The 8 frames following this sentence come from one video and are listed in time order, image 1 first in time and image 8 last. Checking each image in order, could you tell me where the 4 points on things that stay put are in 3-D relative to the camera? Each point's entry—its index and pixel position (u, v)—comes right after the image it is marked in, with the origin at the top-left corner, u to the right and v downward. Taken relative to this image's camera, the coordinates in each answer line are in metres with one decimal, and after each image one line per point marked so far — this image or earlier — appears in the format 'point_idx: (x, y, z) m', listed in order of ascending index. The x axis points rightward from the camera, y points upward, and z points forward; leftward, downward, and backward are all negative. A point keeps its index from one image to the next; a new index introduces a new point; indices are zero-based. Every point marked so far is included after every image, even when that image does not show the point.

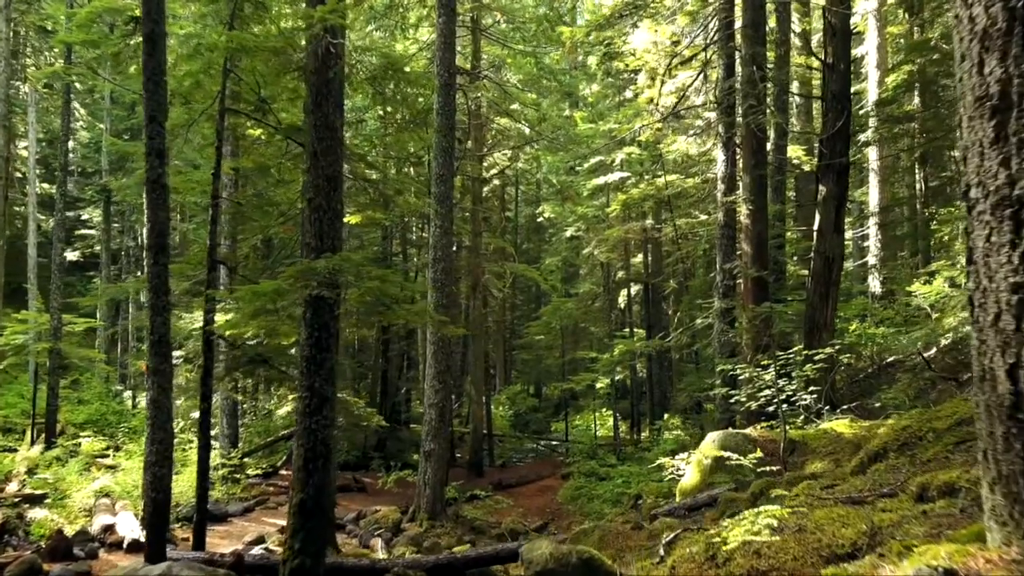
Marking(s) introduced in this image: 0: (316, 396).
0: (-1.6, -0.9, +6.4) m
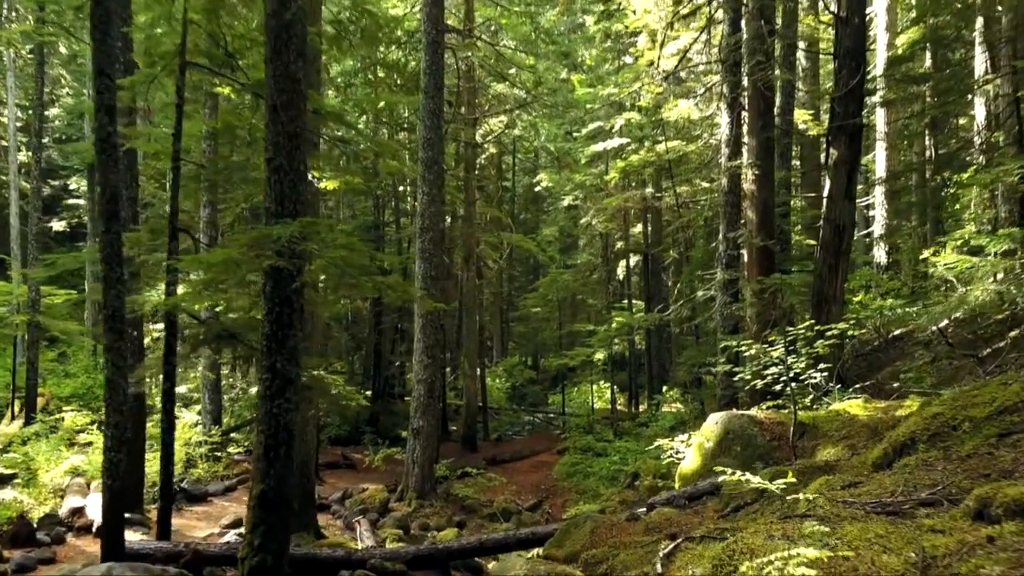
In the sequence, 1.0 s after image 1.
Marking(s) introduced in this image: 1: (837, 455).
0: (-1.7, -0.7, +5.8) m
1: (+2.5, -1.3, +6.1) m
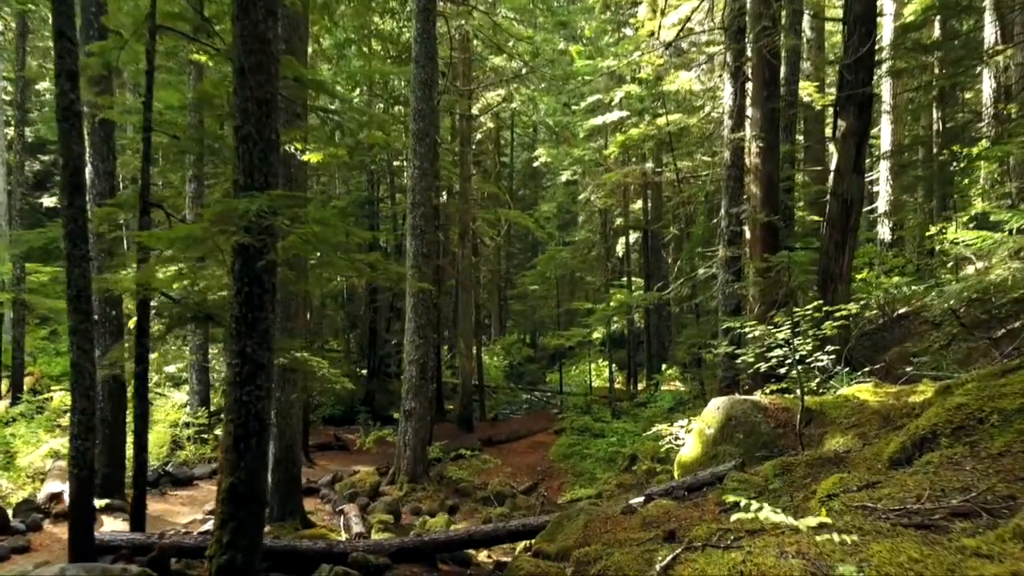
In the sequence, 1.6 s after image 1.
0: (-1.8, -0.5, +5.4) m
1: (+2.4, -1.2, +5.7) m
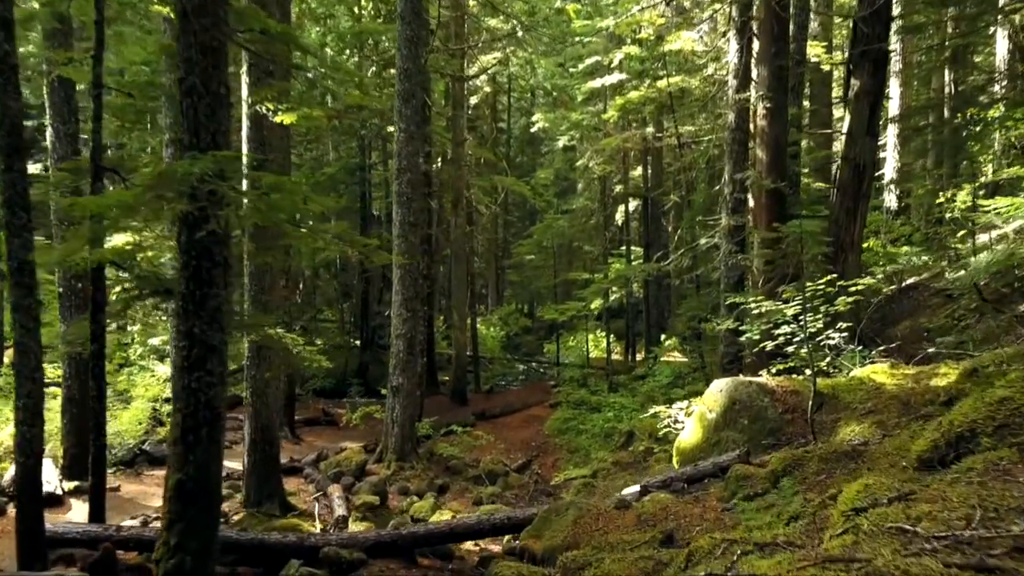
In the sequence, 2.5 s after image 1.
0: (-1.9, -0.3, +4.8) m
1: (+2.3, -1.0, +5.1) m
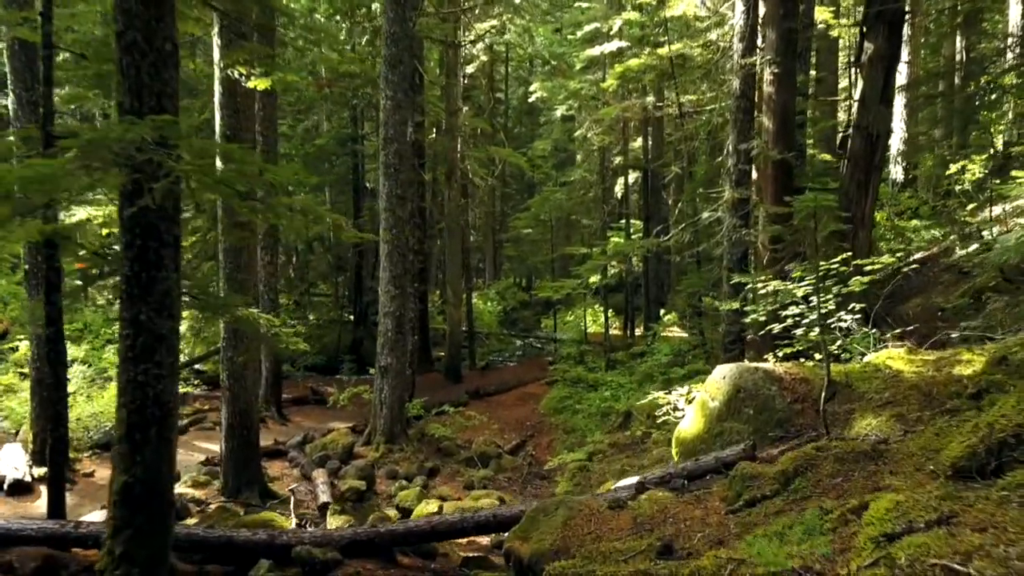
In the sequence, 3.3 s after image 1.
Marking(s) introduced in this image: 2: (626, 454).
0: (-2.0, -0.2, +4.3) m
1: (+2.2, -0.9, +4.7) m
2: (+1.5, -2.2, +10.4) m
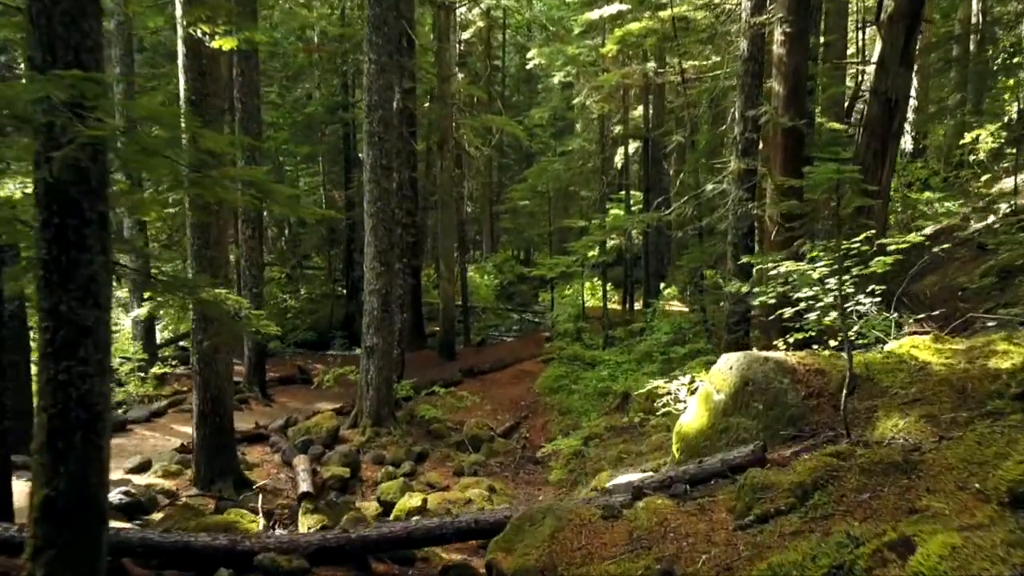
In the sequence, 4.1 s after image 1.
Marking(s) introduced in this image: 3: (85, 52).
0: (-2.1, -0.2, +3.7) m
1: (+2.1, -0.8, +4.1) m
2: (+1.4, -1.9, +9.9) m
3: (-2.0, +1.1, +3.7) m
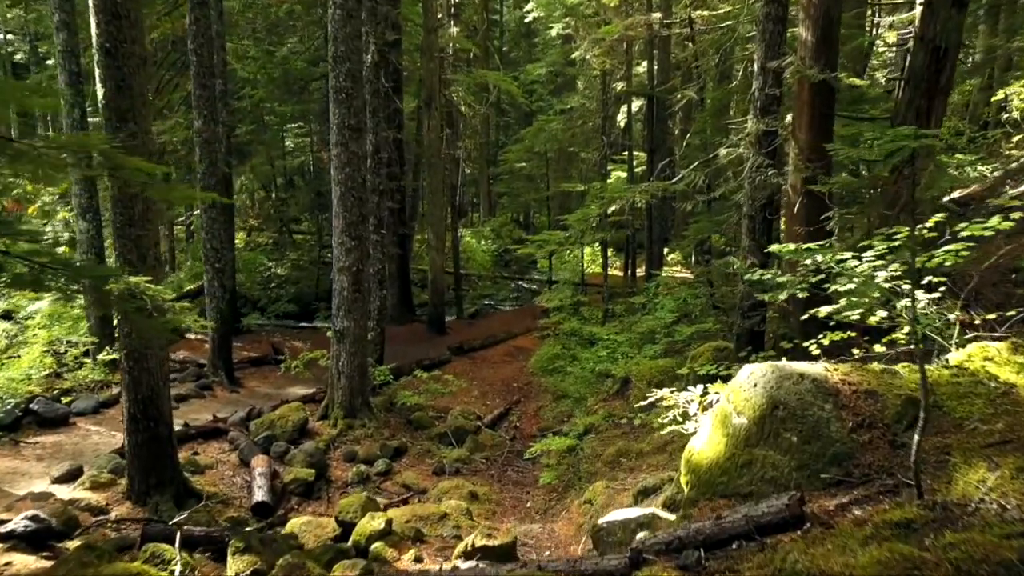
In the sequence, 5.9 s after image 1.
0: (-2.3, -0.3, +2.6) m
1: (+1.9, -0.8, +3.0) m
2: (+1.2, -1.7, +8.8) m
3: (-2.2, +1.1, +2.5) m
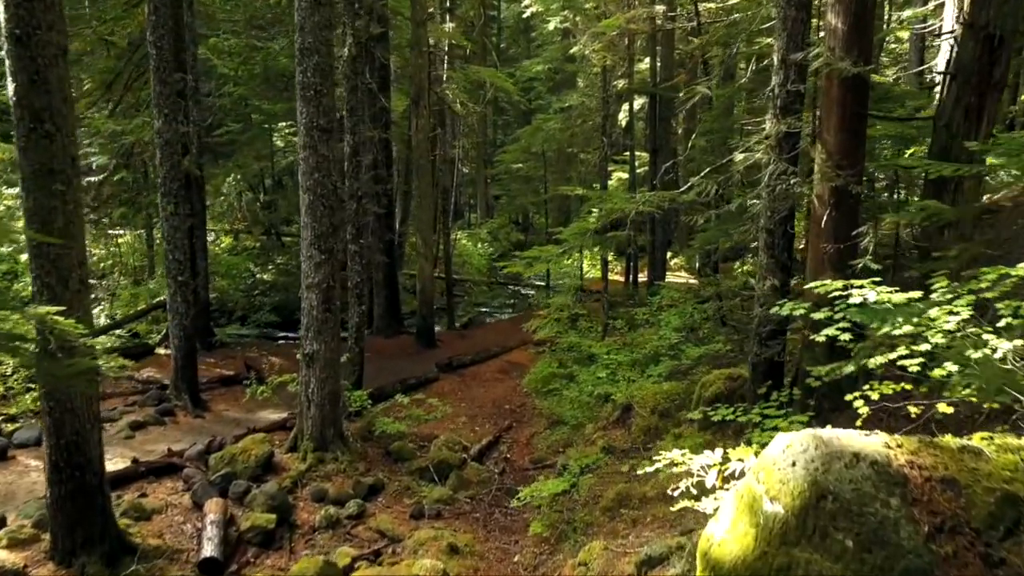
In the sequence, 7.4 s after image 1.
0: (-2.5, -0.5, +1.6) m
1: (+1.8, -1.1, +2.0) m
2: (+1.1, -1.9, +7.8) m
3: (-2.4, +0.8, +1.5) m
